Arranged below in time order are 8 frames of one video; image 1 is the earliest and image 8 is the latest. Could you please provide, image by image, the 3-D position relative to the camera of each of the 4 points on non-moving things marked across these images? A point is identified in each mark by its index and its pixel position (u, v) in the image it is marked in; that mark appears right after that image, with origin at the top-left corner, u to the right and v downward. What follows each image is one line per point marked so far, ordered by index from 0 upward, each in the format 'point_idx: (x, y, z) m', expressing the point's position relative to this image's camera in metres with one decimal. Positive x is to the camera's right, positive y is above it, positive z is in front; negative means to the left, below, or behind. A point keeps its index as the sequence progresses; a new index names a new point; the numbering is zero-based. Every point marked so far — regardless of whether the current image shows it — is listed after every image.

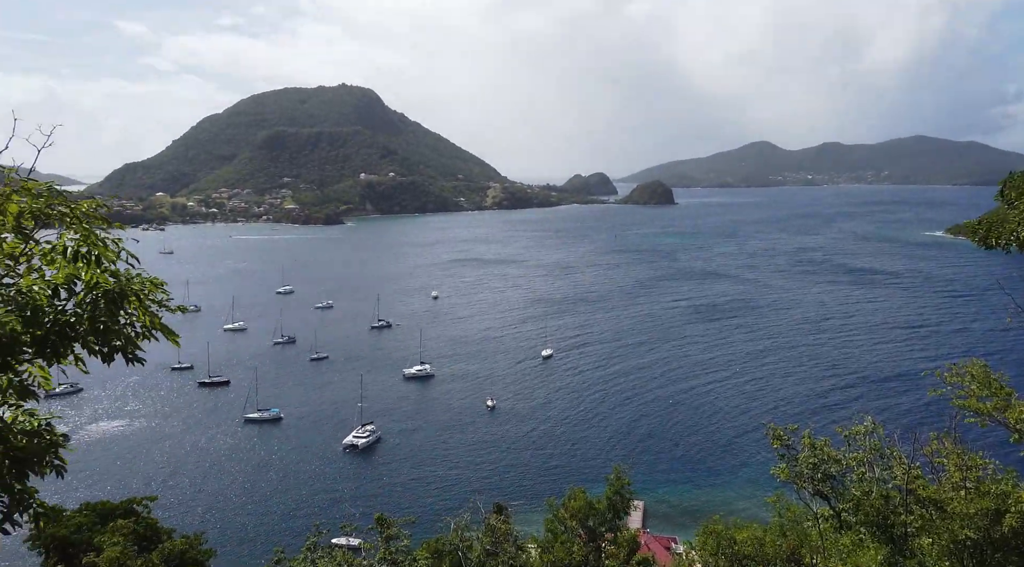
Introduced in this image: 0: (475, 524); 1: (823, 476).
0: (-0.9, -5.6, +18.6) m
1: (+6.2, -3.8, +15.8) m
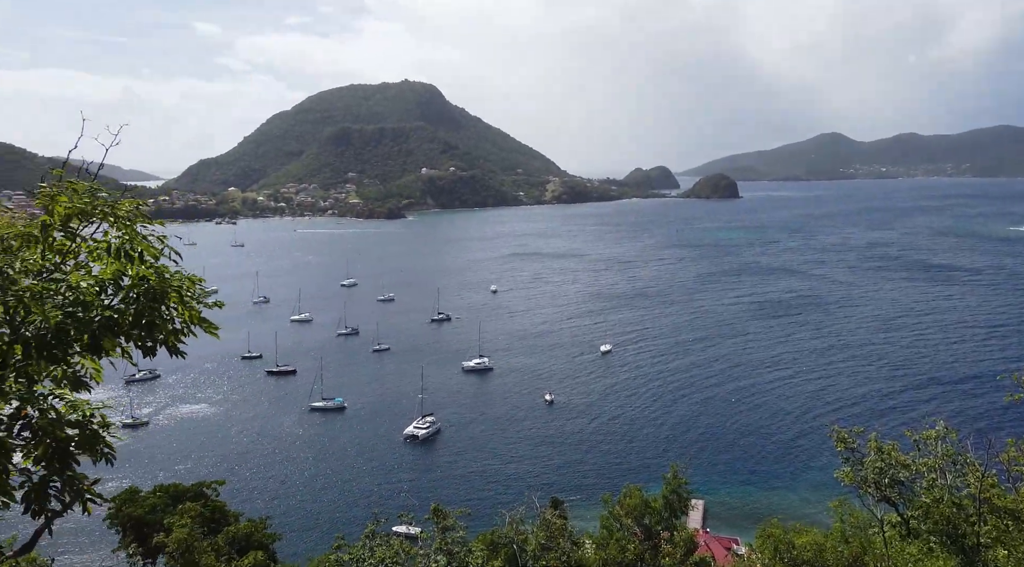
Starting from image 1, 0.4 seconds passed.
0: (+0.4, -5.5, +18.7) m
1: (+7.2, -3.8, +15.2) m
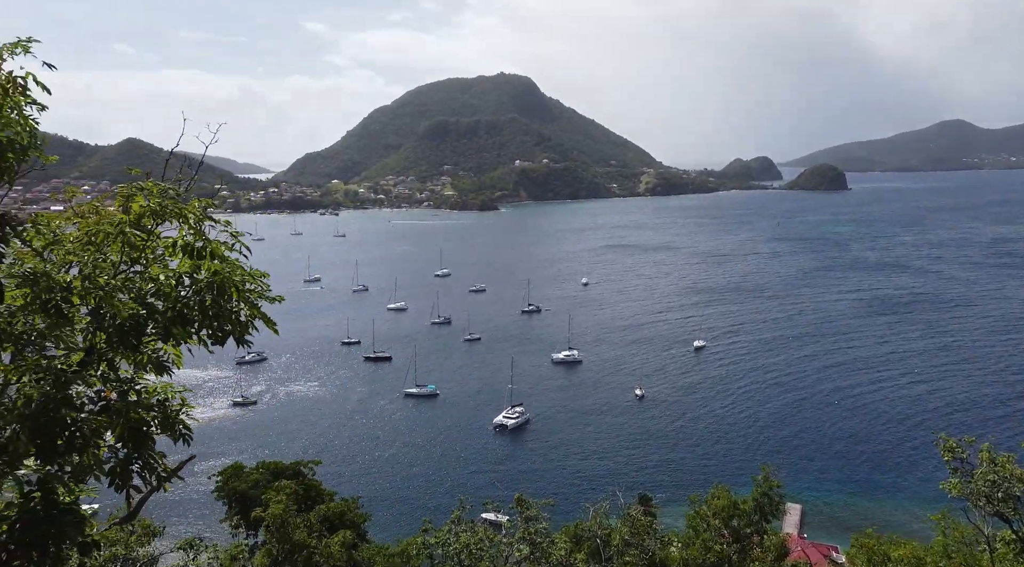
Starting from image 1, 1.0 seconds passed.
0: (+2.4, -5.4, +18.6) m
1: (+8.6, -3.8, +14.2) m
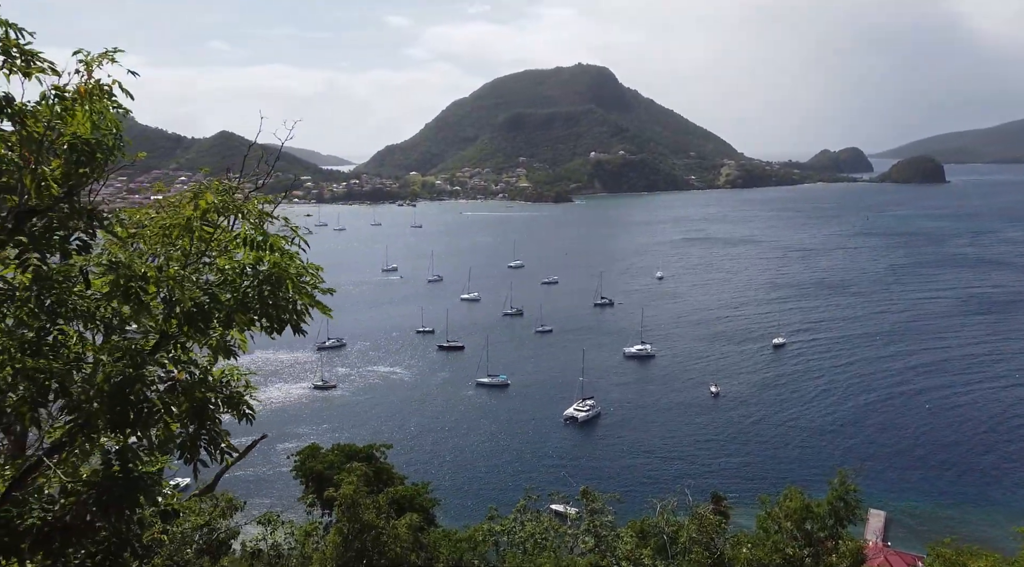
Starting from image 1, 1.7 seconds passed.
0: (+4.0, -5.2, +18.4) m
1: (+9.7, -3.8, +13.3) m
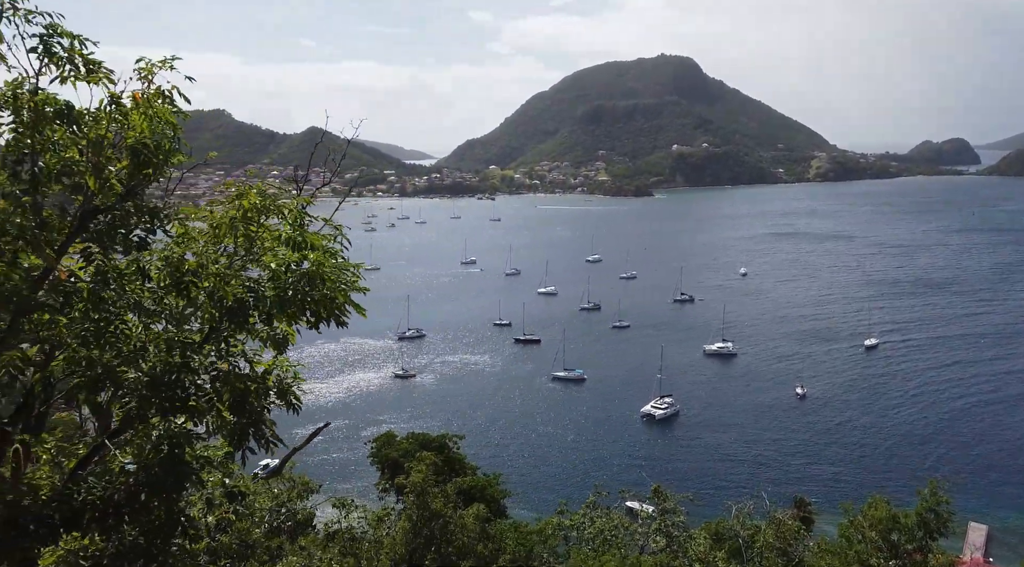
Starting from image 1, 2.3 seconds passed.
0: (+5.5, -5.1, +17.9) m
1: (+10.6, -3.8, +12.0) m
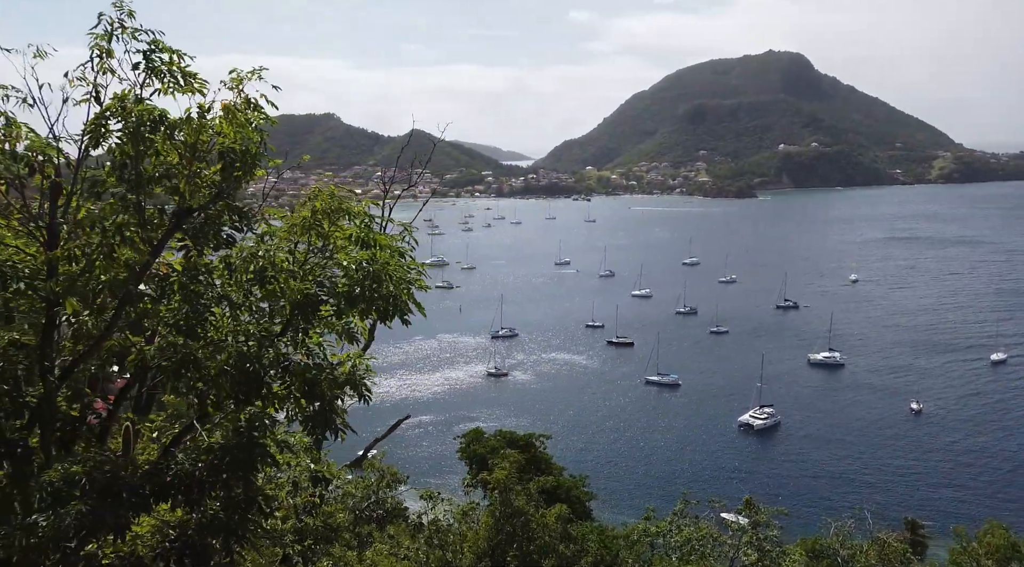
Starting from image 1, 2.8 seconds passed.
0: (+7.4, -5.2, +16.8) m
1: (+11.6, -4.0, +10.4) m
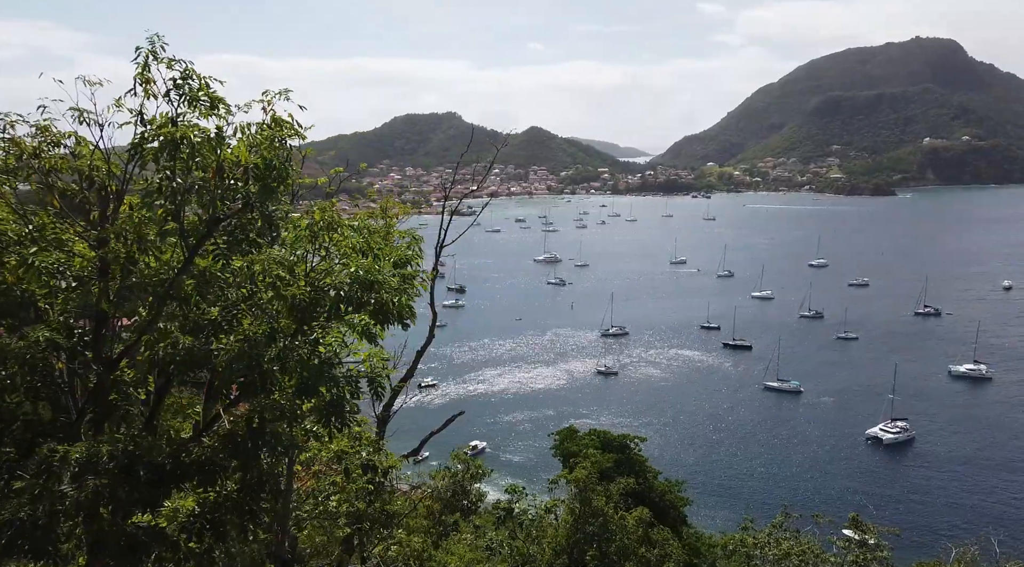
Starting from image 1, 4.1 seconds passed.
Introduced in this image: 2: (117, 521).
0: (+9.3, -5.4, +15.4) m
1: (+12.3, -4.3, +8.2) m
2: (-2.4, -1.4, +4.7) m
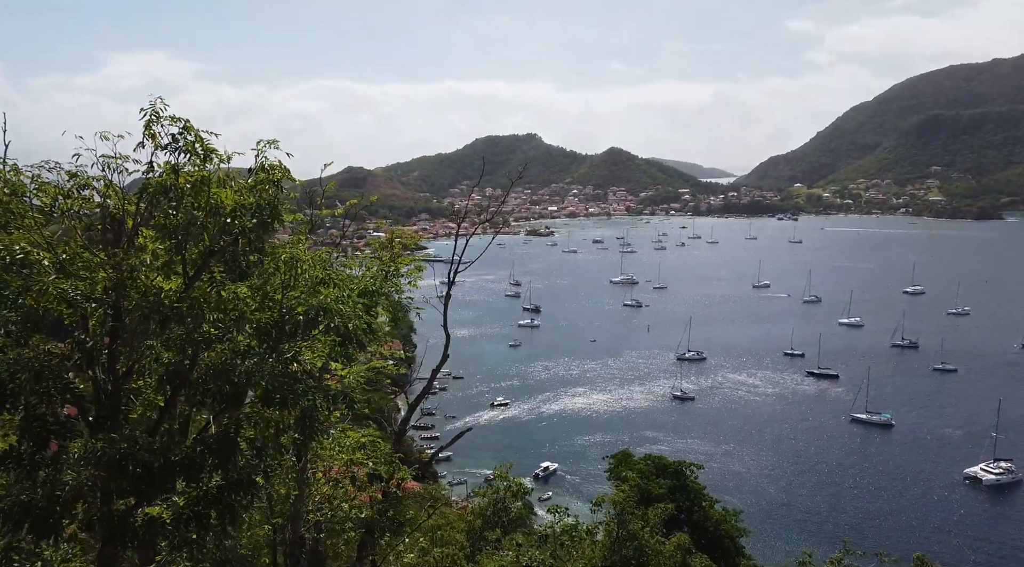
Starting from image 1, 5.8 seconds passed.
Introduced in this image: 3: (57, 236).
0: (+10.3, -6.0, +14.2) m
1: (+12.2, -4.8, +6.7) m
2: (-2.7, -1.6, +5.5) m
3: (-3.4, +0.4, +6.1) m
